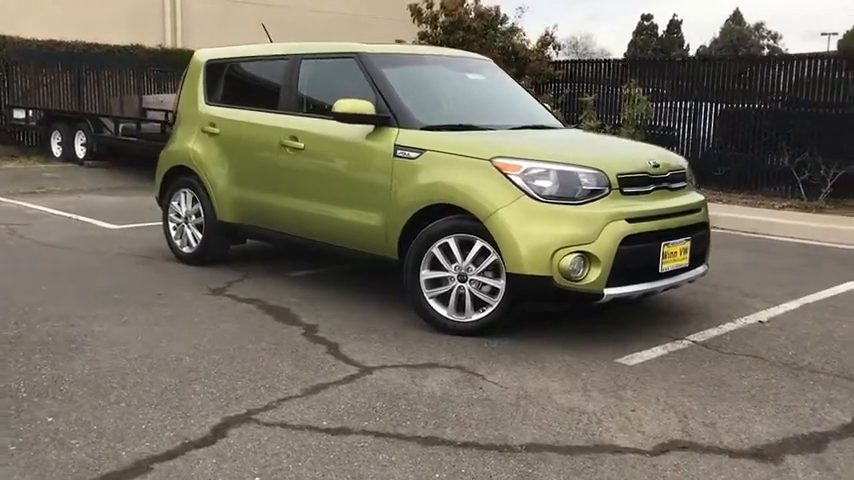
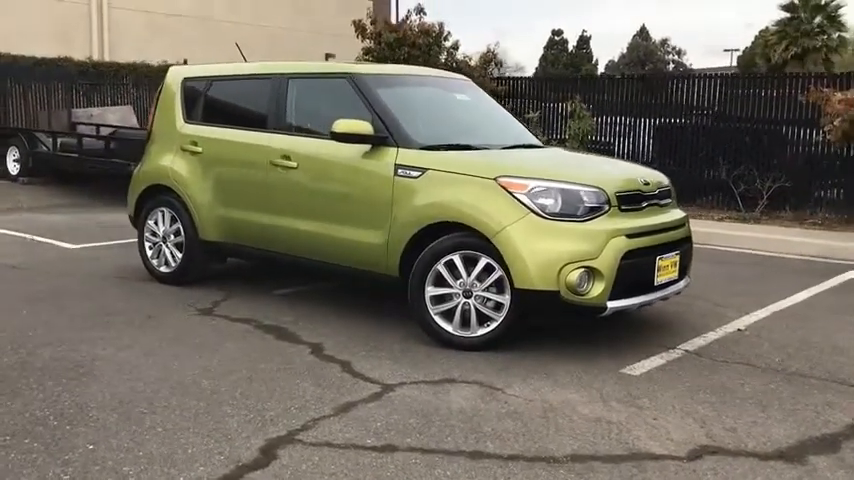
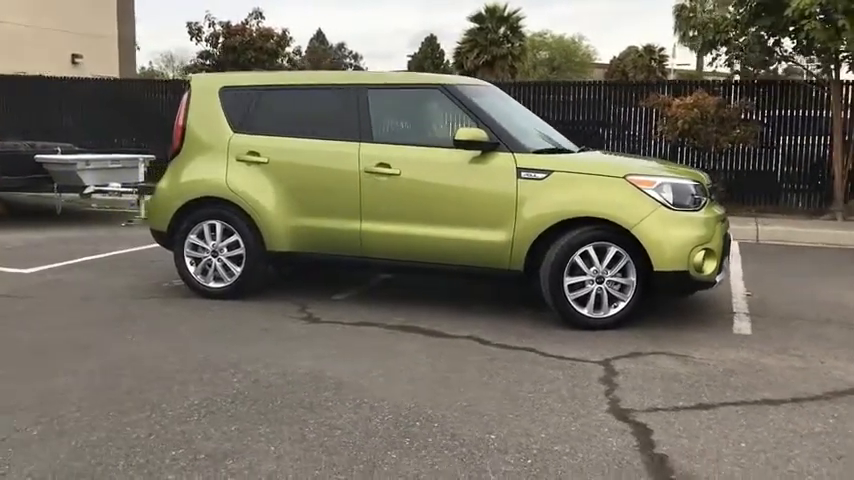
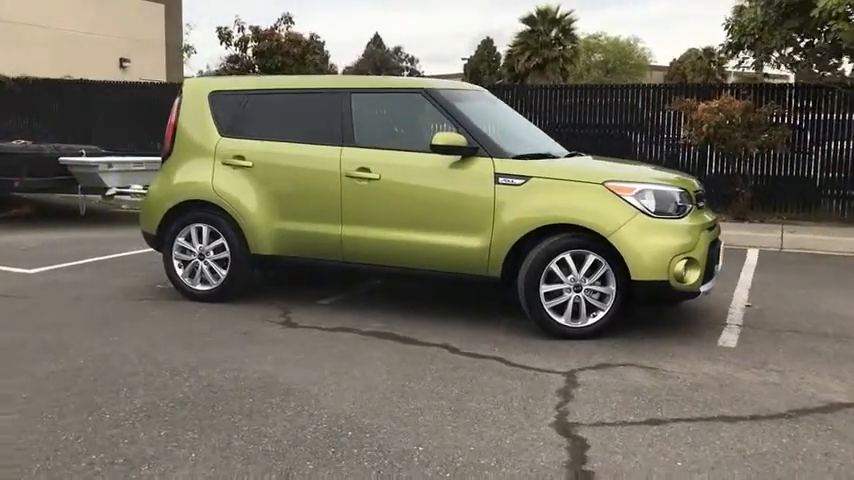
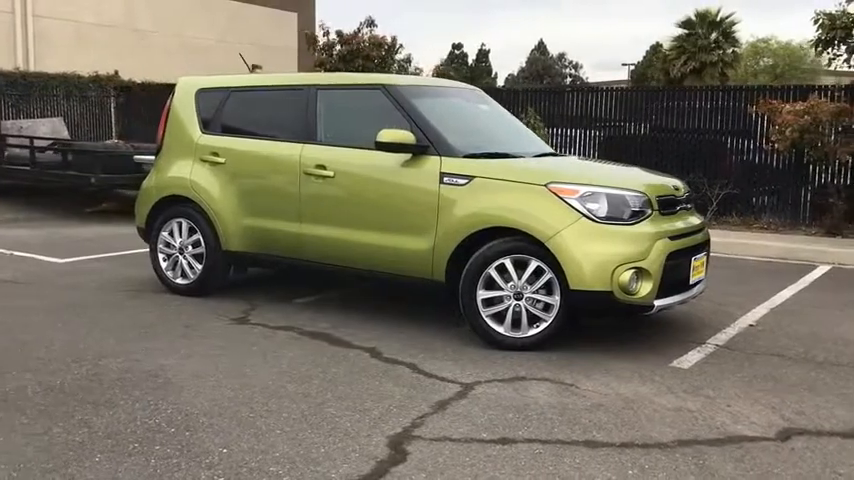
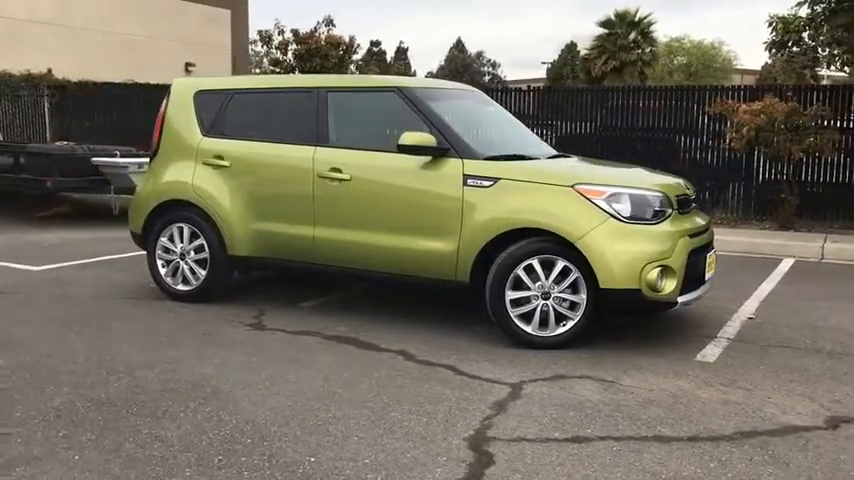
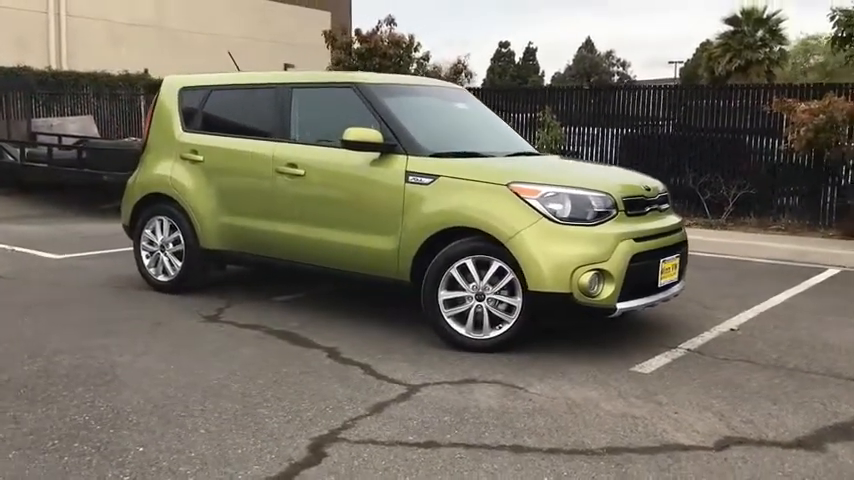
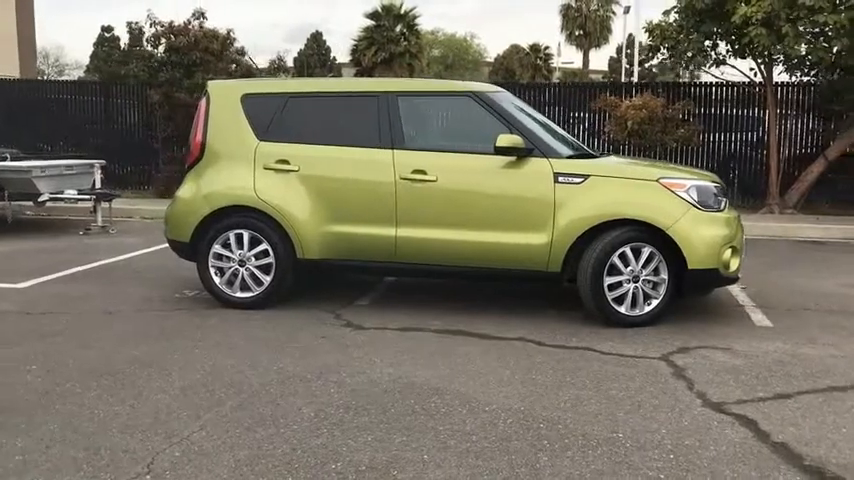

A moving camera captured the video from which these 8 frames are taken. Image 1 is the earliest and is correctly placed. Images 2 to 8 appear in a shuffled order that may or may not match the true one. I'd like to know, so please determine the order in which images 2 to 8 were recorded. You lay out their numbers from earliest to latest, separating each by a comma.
2, 7, 5, 6, 4, 3, 8
